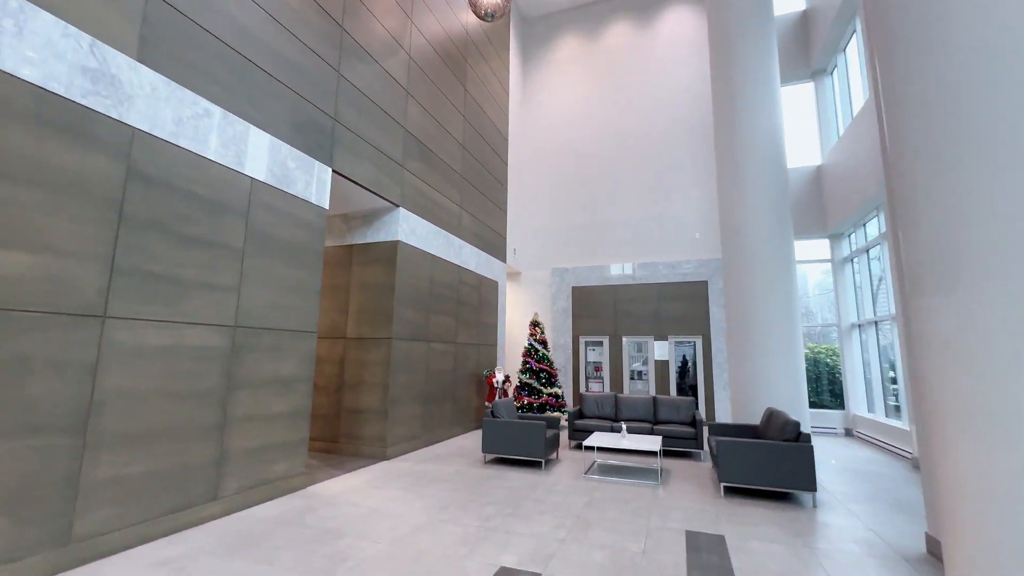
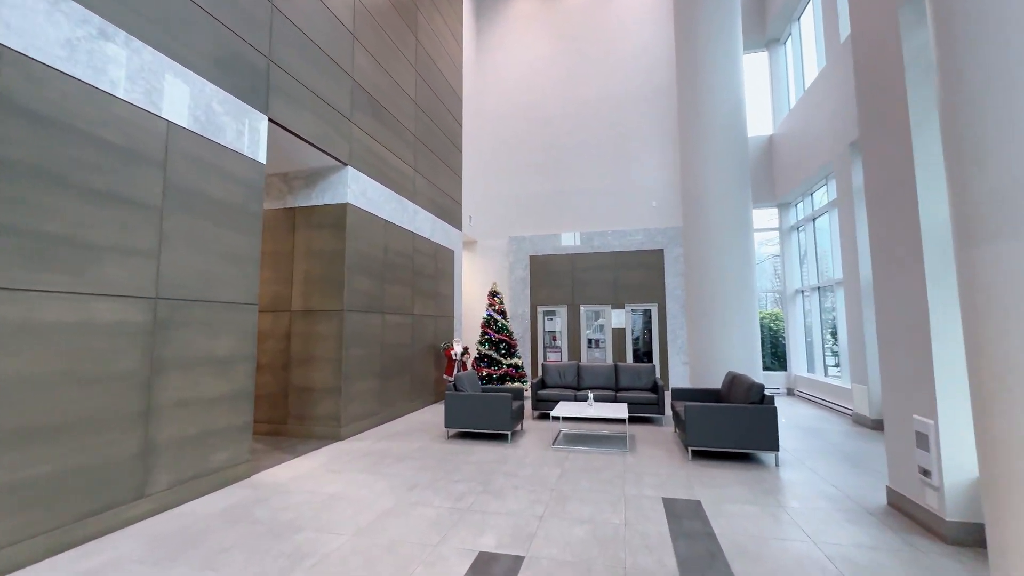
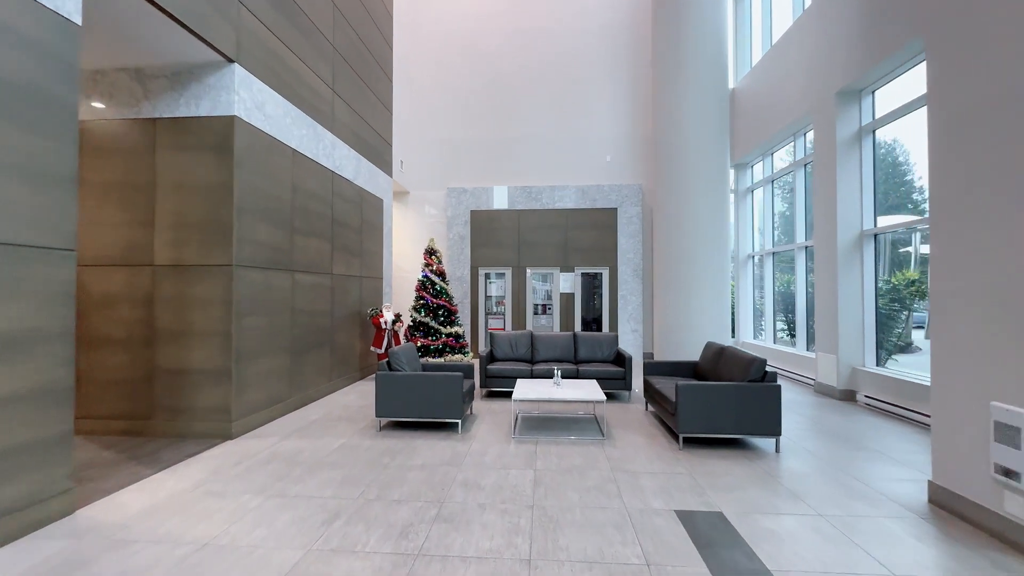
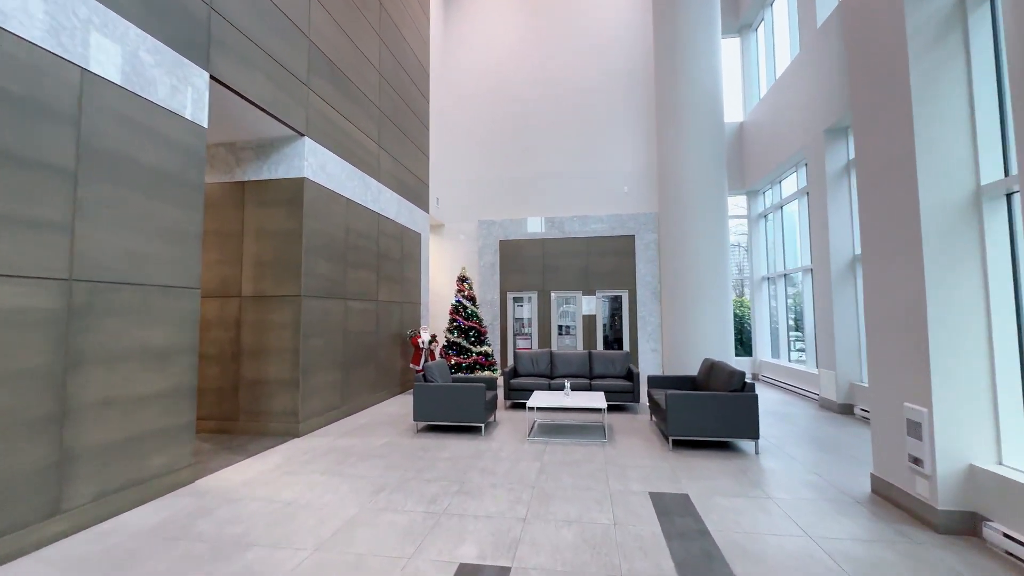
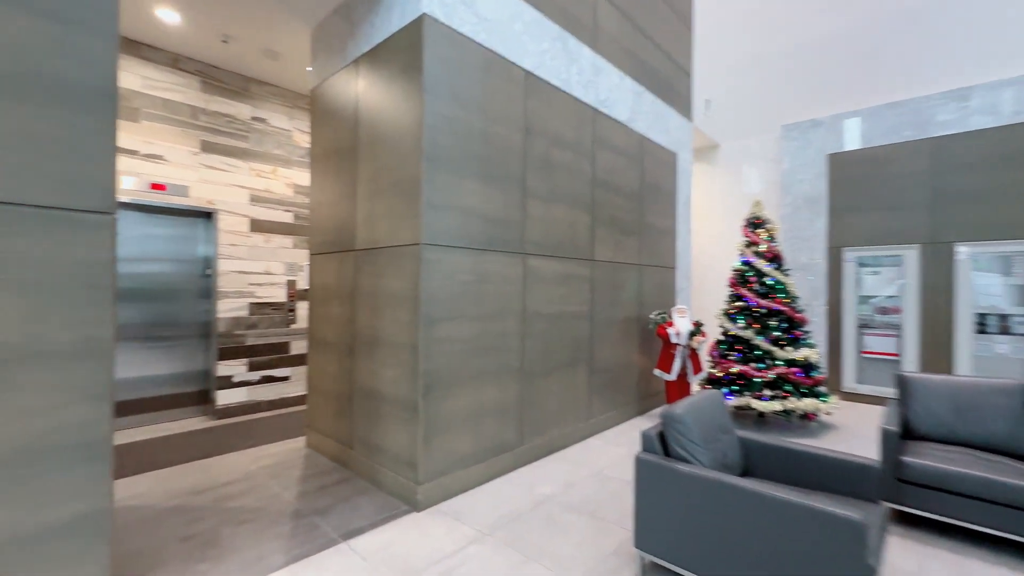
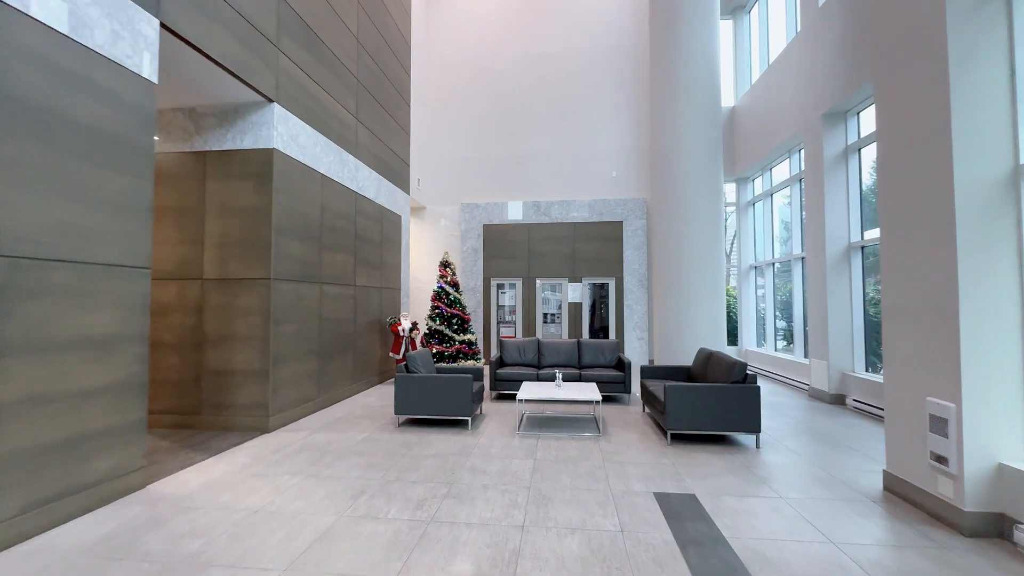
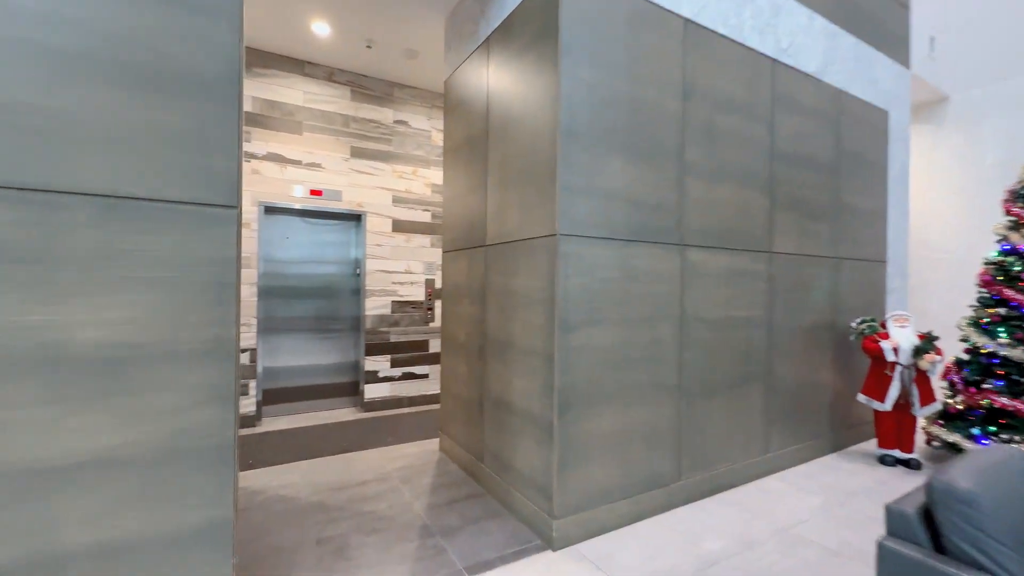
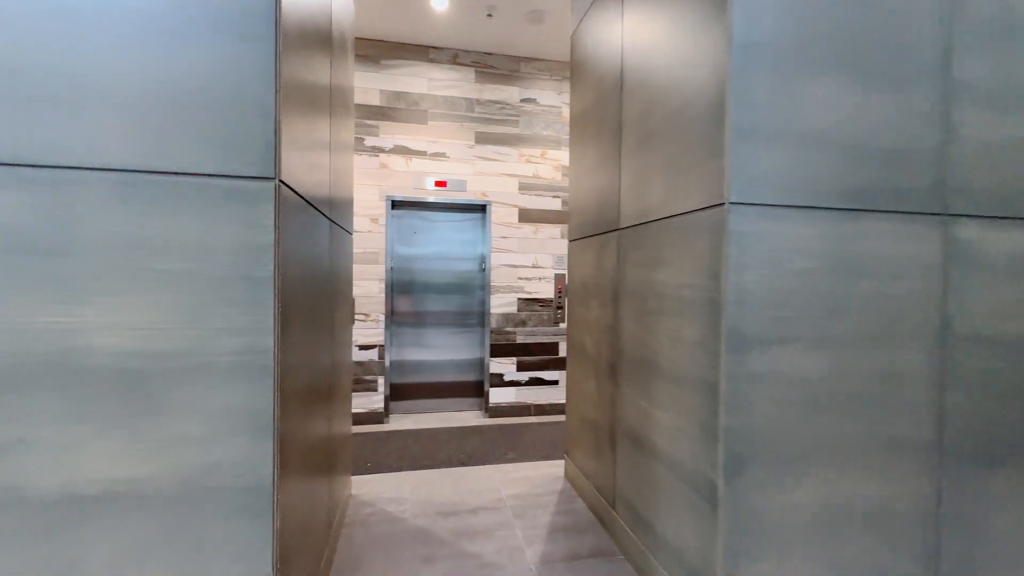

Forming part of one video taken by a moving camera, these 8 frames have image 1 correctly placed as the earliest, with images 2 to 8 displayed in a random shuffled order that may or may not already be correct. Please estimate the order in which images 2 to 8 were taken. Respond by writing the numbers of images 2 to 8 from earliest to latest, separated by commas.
2, 4, 6, 3, 5, 7, 8
